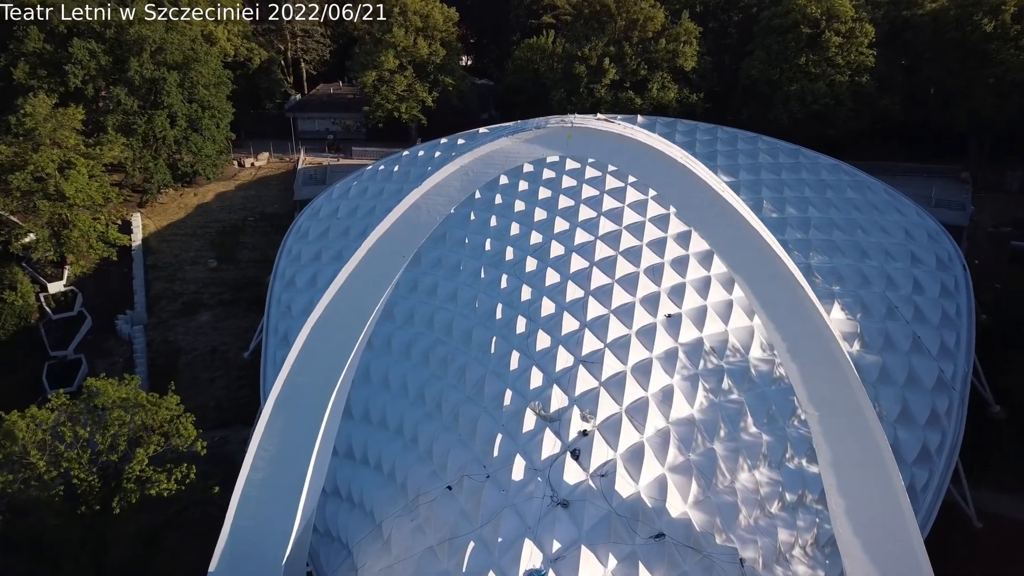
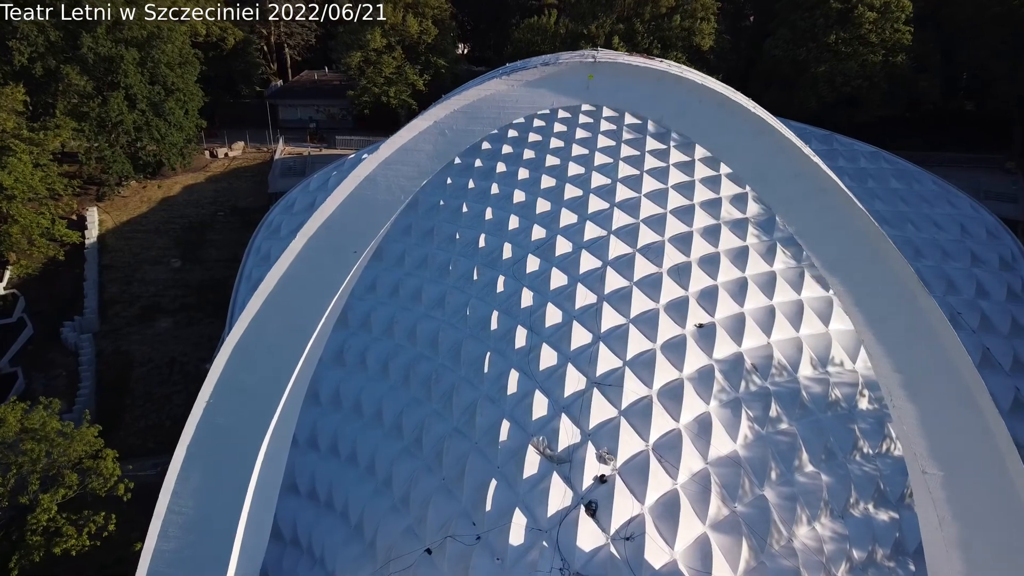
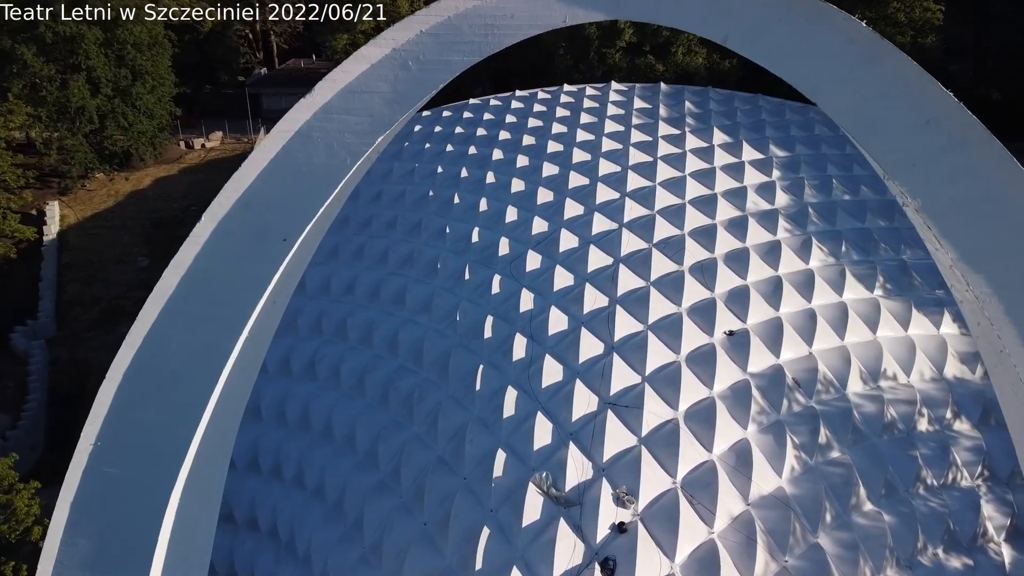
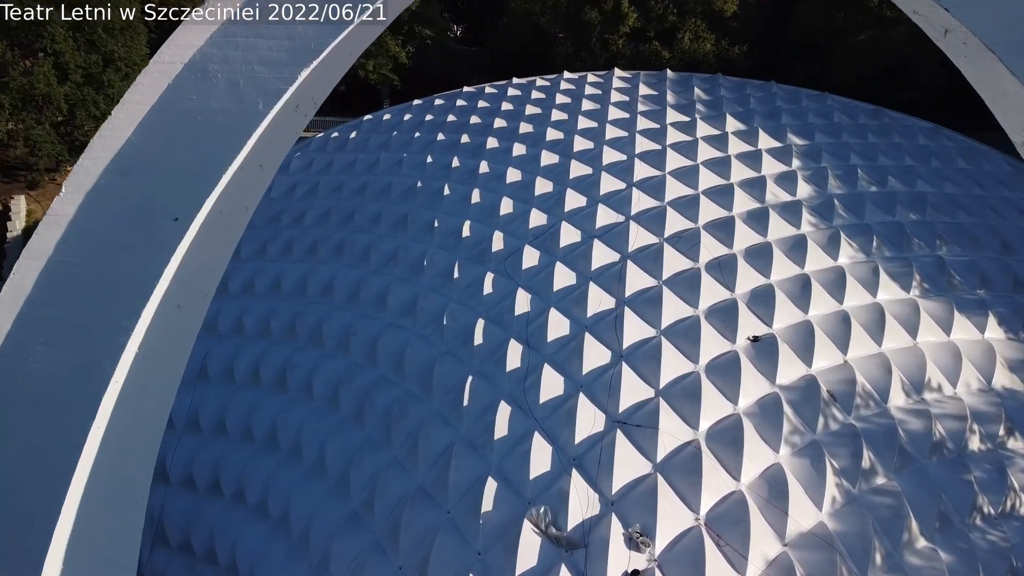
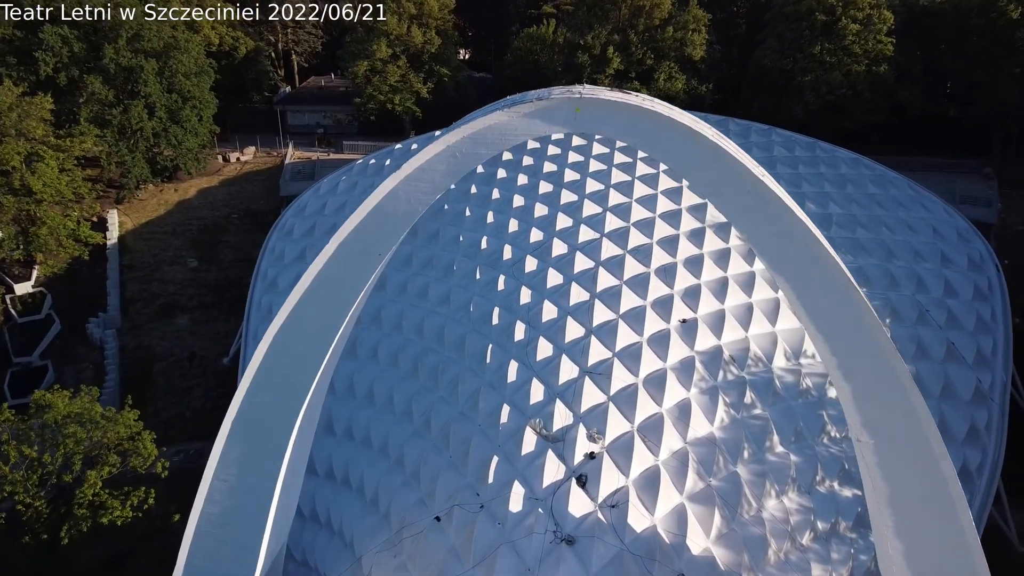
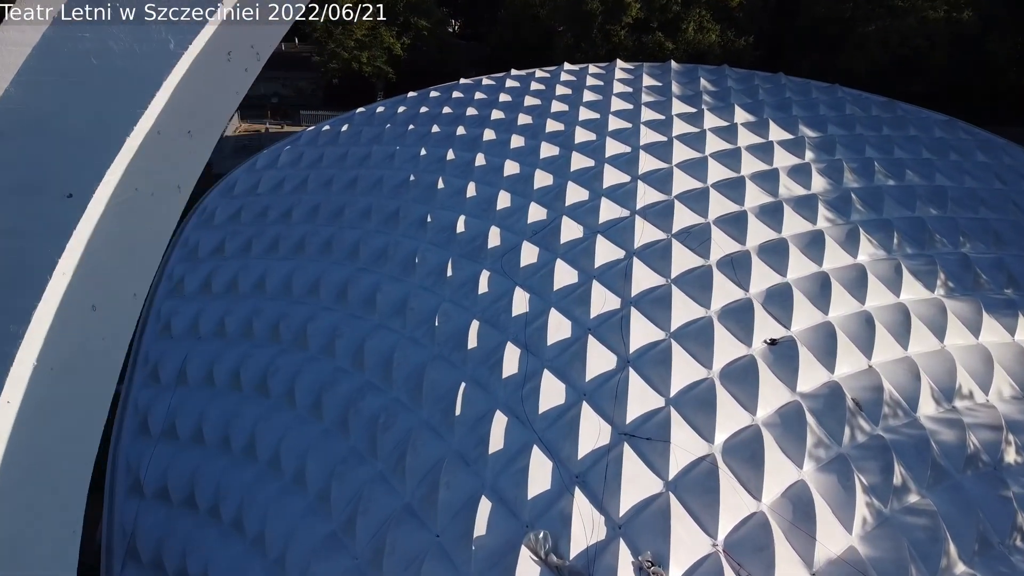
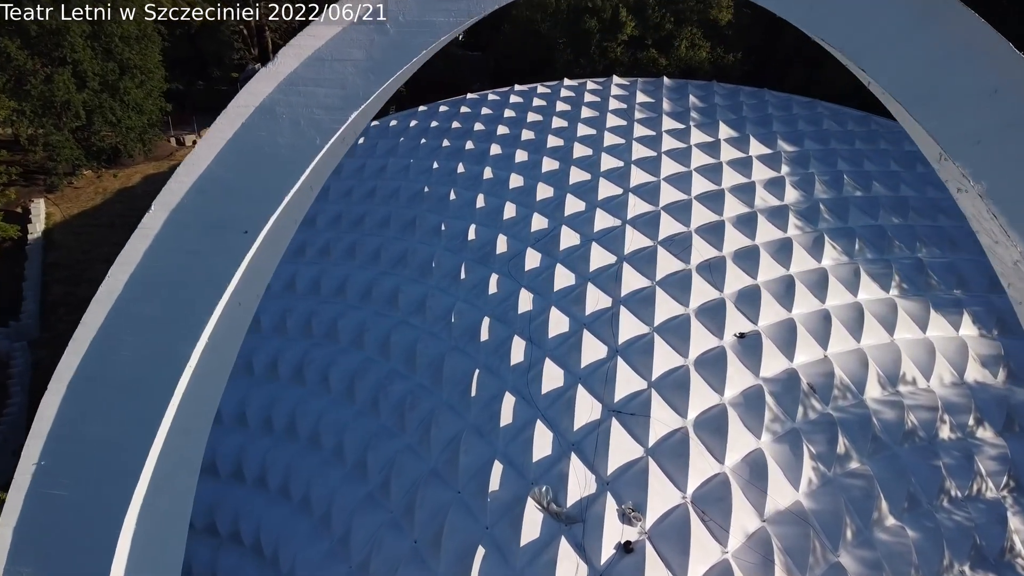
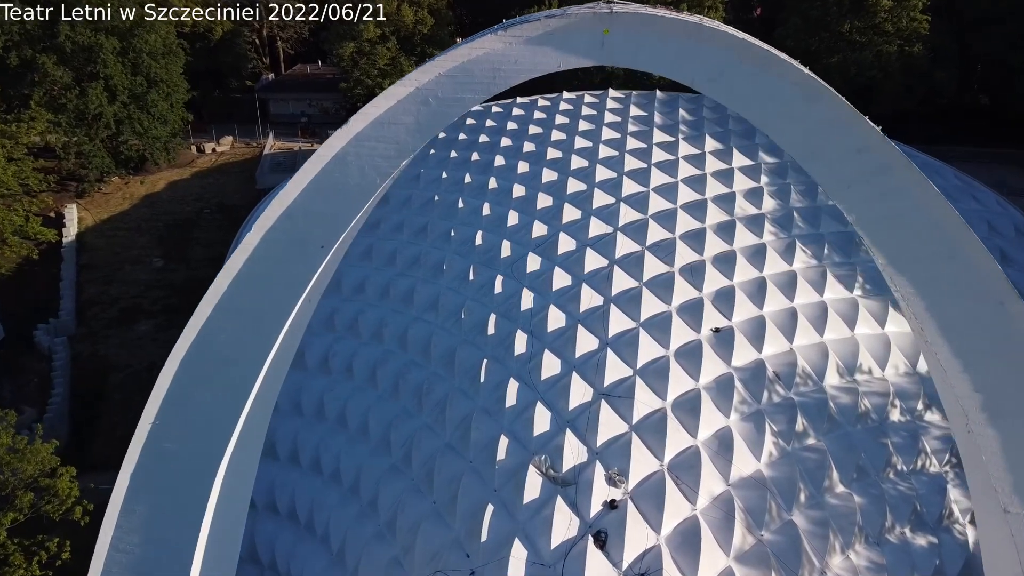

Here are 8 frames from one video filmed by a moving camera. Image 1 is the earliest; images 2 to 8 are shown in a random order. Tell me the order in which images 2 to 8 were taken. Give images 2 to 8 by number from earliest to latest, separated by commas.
5, 2, 8, 3, 7, 4, 6
